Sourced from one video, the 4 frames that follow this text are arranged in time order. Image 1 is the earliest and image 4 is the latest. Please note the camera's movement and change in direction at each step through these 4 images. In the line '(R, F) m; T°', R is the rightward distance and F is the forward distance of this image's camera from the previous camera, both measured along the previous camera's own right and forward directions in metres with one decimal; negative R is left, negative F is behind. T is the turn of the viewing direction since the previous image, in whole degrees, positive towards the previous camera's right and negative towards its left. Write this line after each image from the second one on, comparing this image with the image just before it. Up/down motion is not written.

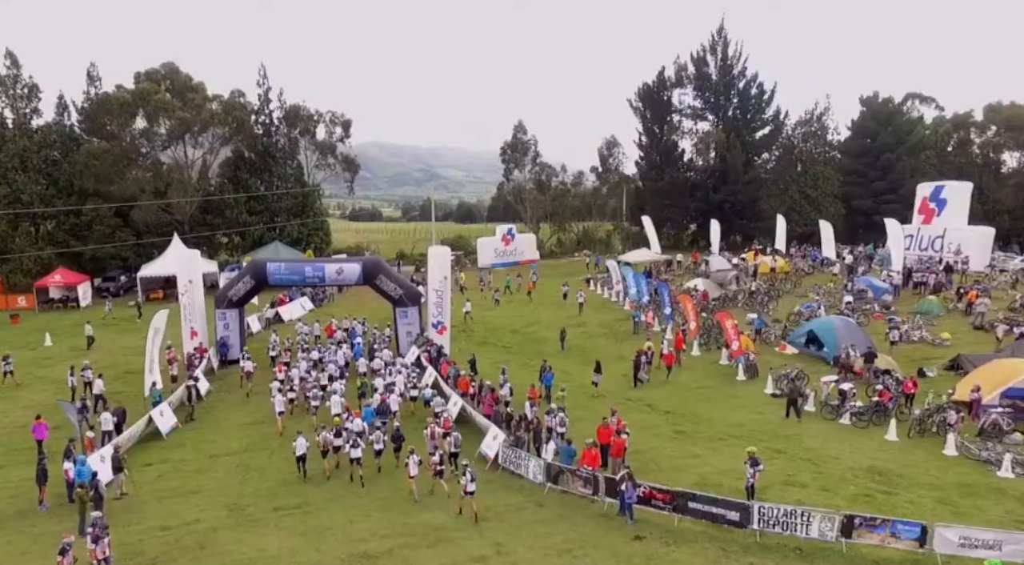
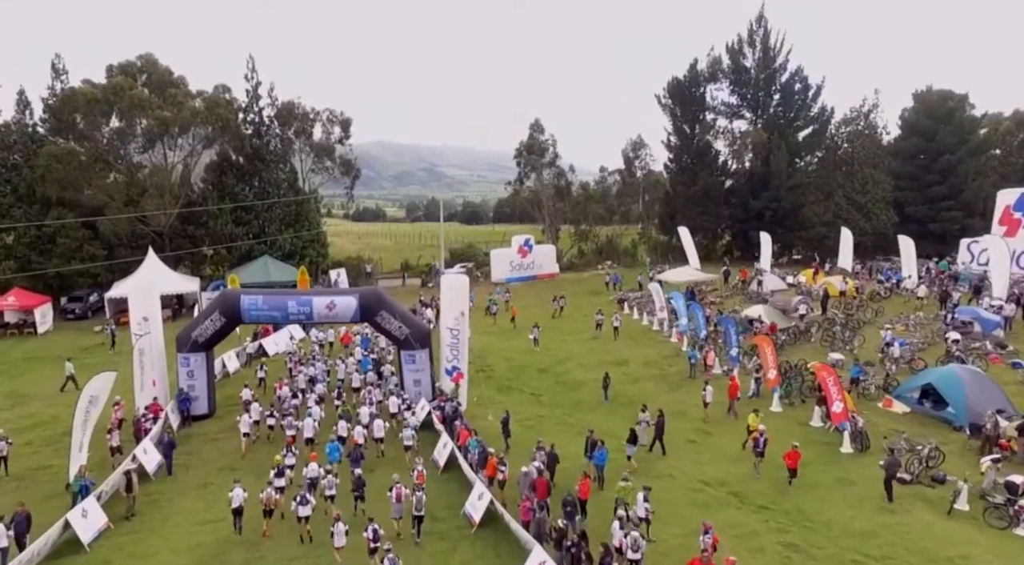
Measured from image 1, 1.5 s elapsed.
(-0.8, +6.1) m; 0°
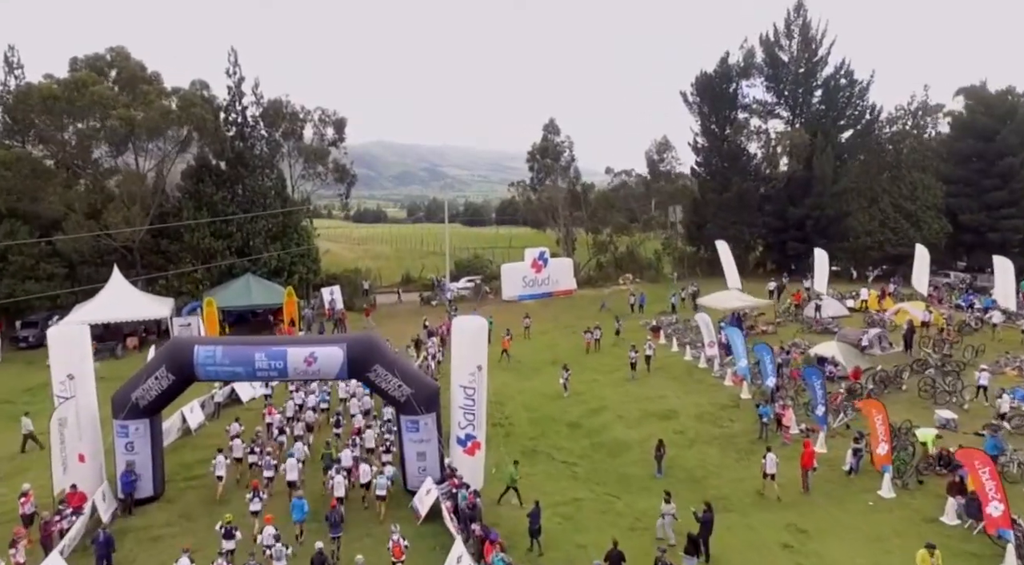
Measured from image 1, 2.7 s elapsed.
(-0.7, +5.6) m; 0°
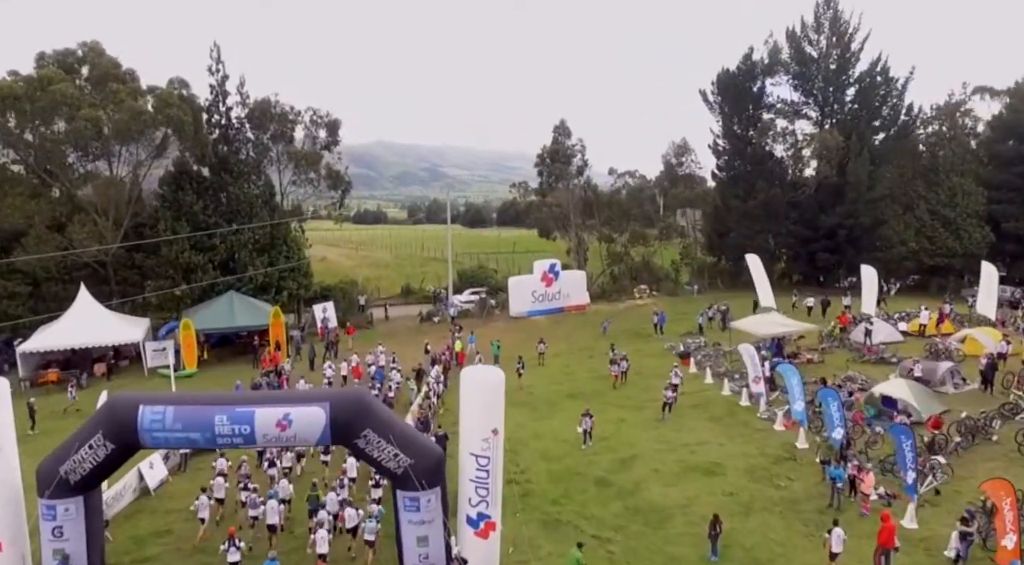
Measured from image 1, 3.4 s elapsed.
(-0.4, +3.9) m; 0°
